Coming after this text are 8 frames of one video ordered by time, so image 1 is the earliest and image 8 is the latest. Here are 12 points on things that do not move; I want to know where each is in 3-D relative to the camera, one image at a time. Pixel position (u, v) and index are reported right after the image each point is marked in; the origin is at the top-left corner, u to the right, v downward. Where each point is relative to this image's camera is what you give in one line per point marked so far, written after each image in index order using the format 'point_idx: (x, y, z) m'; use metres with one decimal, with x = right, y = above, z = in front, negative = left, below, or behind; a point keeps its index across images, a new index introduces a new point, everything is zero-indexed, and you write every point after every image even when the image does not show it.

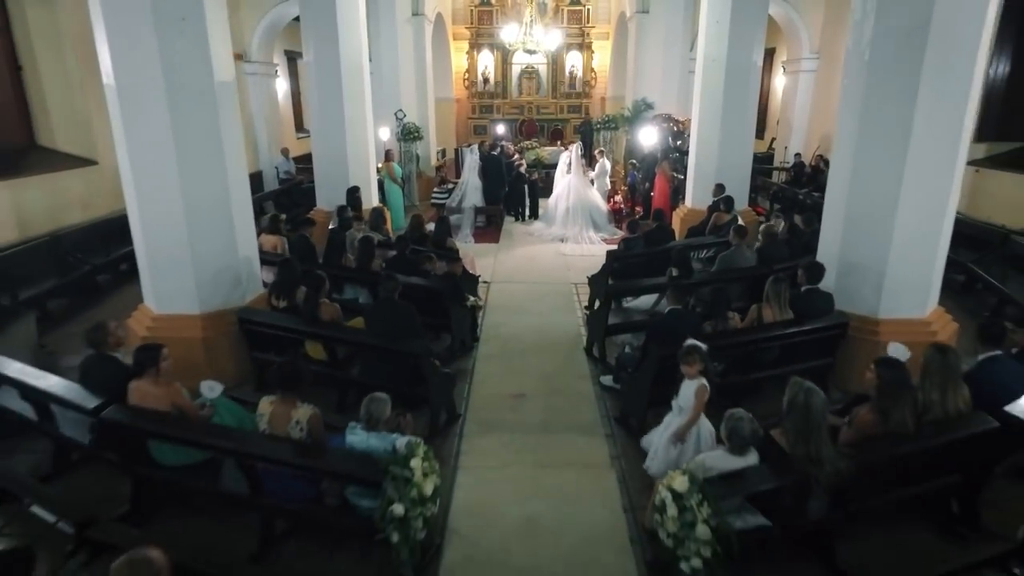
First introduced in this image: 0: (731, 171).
0: (+3.3, +1.7, +9.3) m
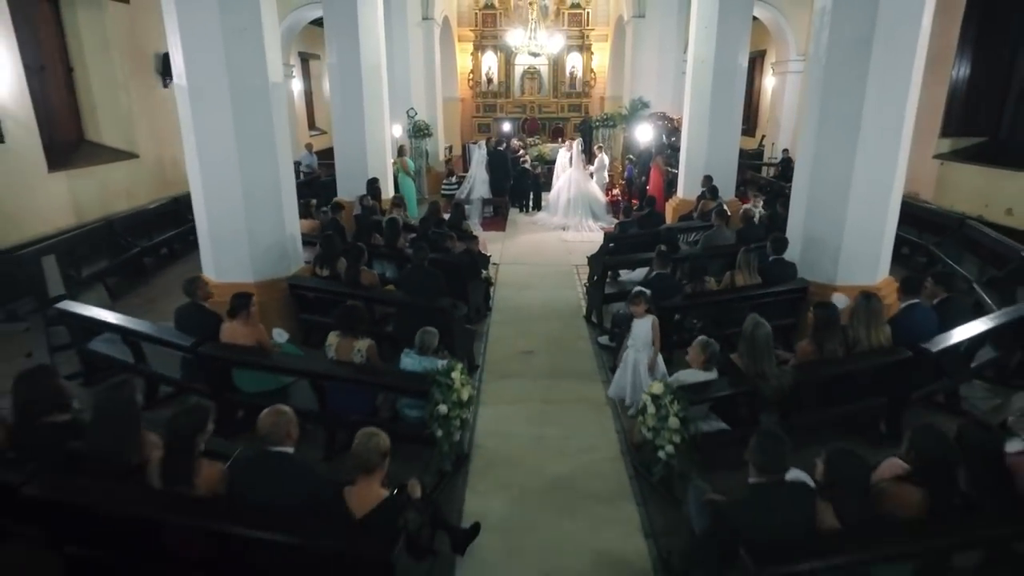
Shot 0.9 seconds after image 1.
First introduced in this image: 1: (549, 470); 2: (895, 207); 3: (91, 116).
0: (+3.4, +2.0, +10.2) m
1: (+0.3, -1.2, +4.1) m
2: (+3.6, +0.8, +5.8) m
3: (-6.5, +2.6, +9.6) m
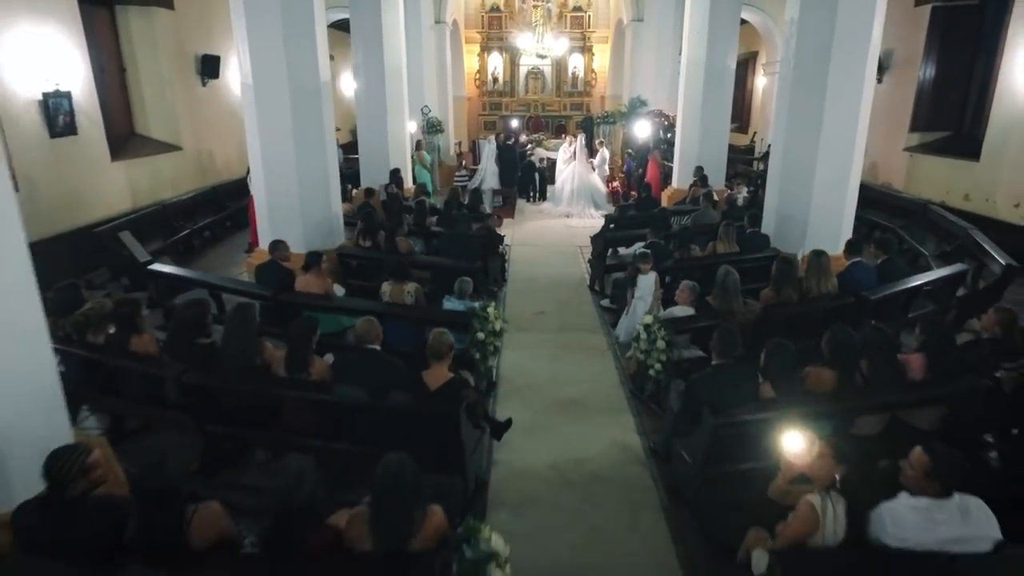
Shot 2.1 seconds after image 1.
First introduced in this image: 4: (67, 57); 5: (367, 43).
0: (+3.6, +2.3, +11.2) m
1: (+0.4, -0.9, +5.1) m
2: (+3.7, +1.1, +6.8) m
3: (-6.3, +3.0, +10.6) m
4: (-5.9, +3.1, +8.2) m
5: (-2.5, +4.2, +10.7) m
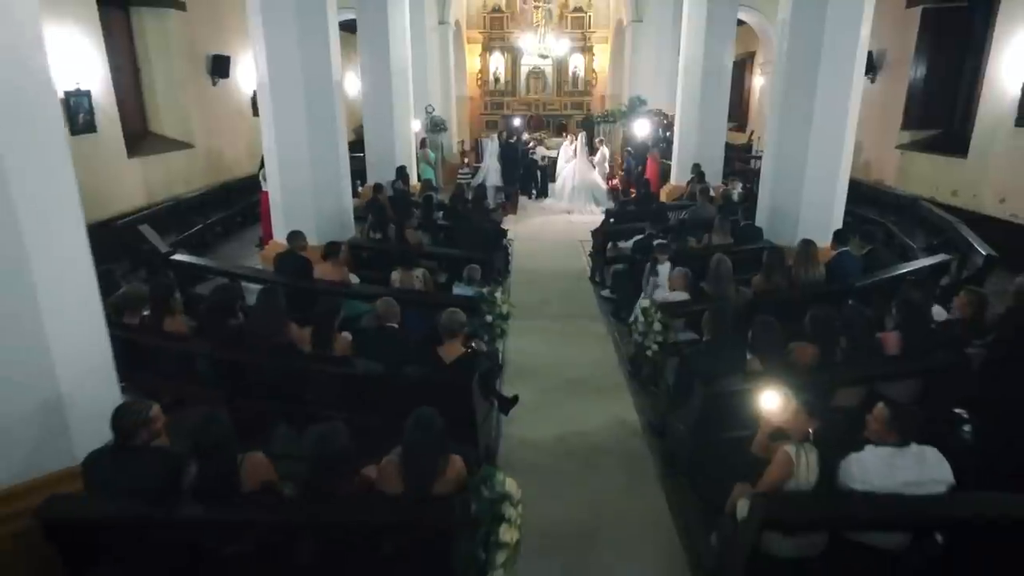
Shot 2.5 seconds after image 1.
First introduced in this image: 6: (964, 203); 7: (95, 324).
0: (+3.6, +2.5, +11.5) m
1: (+0.5, -0.8, +5.5) m
2: (+3.8, +1.2, +7.1) m
3: (-6.3, +3.1, +10.9) m
4: (-5.9, +3.2, +8.5) m
5: (-2.5, +4.3, +11.0) m
6: (+6.8, +1.3, +9.3) m
7: (-2.1, -0.2, +3.1) m
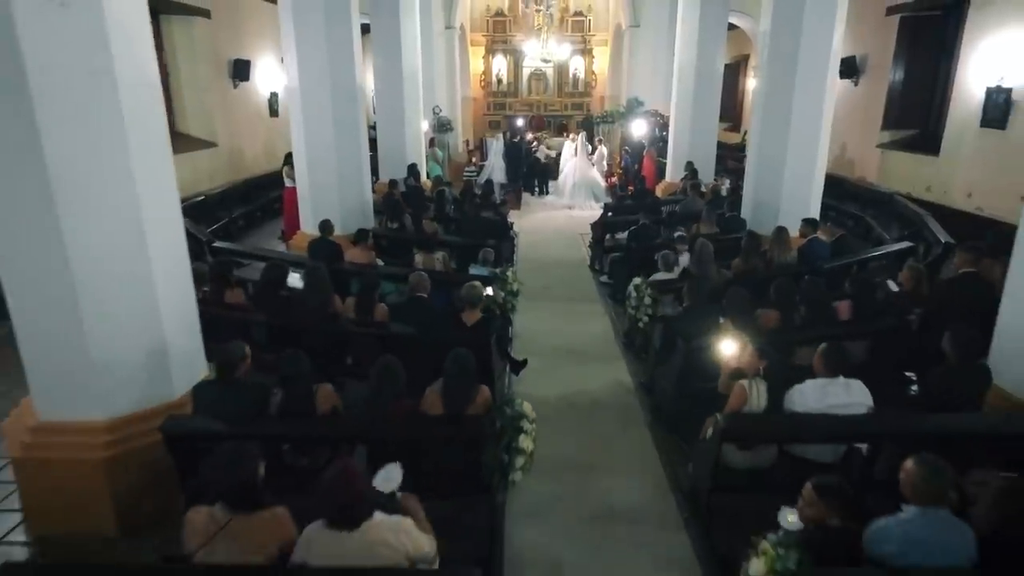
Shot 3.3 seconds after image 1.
0: (+3.7, +2.6, +12.2) m
1: (+0.6, -0.6, +6.2) m
2: (+3.9, +1.4, +7.8) m
3: (-6.2, +3.3, +11.6) m
4: (-5.8, +3.4, +9.2) m
5: (-2.4, +4.5, +11.7) m
6: (+6.9, +1.5, +10.1) m
7: (-2.0, -0.1, +3.8) m
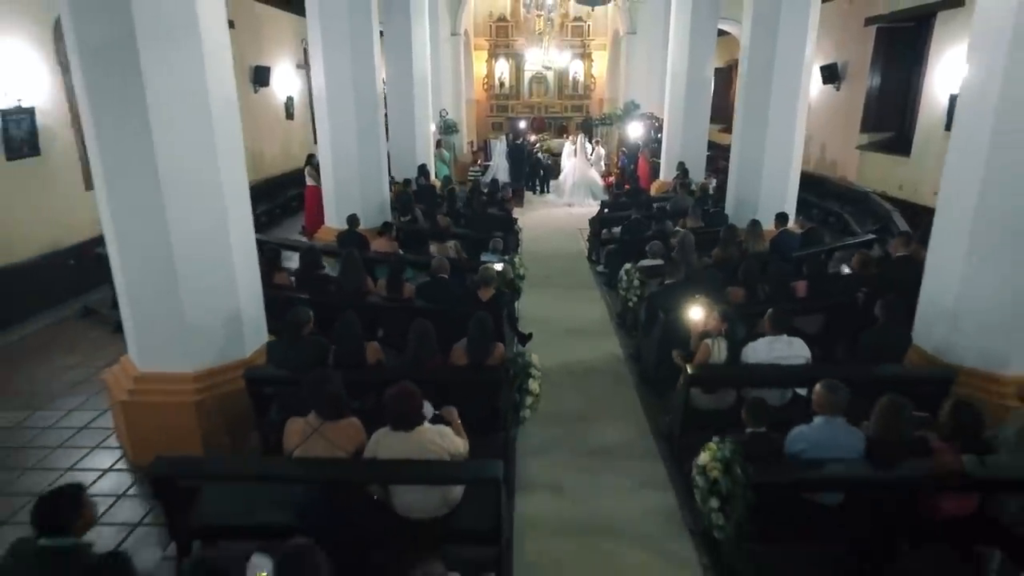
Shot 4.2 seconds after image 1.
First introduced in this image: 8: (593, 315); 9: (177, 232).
0: (+3.8, +2.8, +13.1) m
1: (+0.6, -0.4, +7.0) m
2: (+3.9, +1.6, +8.6) m
3: (-6.1, +3.5, +12.4) m
4: (-5.7, +3.5, +10.1) m
5: (-2.3, +4.7, +12.6) m
6: (+7.0, +1.6, +10.9) m
7: (-1.9, +0.1, +4.6) m
8: (+1.0, -0.3, +7.3) m
9: (-2.2, +0.4, +4.1) m
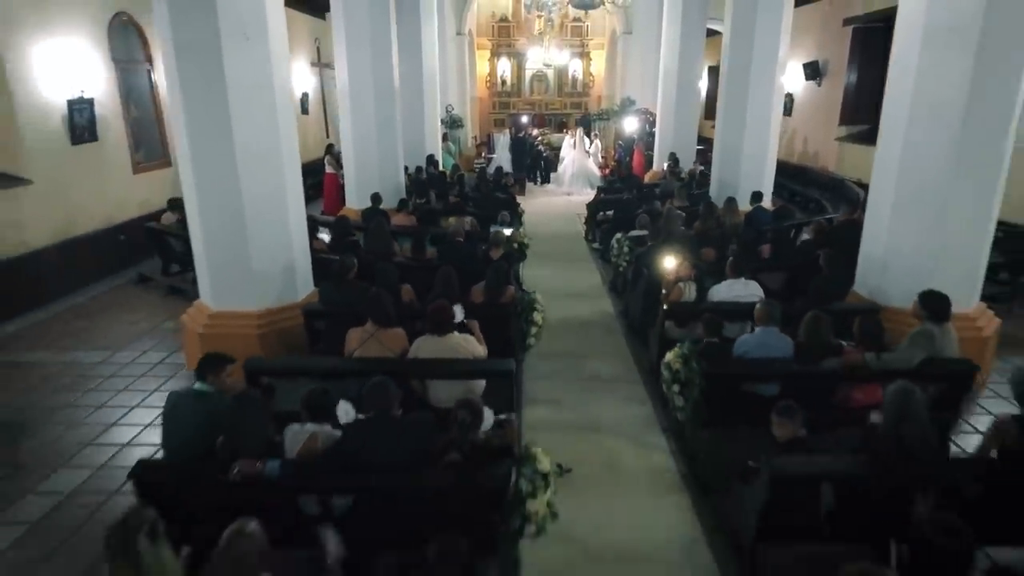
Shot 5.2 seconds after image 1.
0: (+3.8, +3.2, +14.0) m
1: (+0.7, 0.0, +8.0) m
2: (+4.0, +1.9, +9.6) m
3: (-6.1, +3.8, +13.4) m
4: (-5.6, +3.9, +11.0) m
5: (-2.3, +5.1, +13.5) m
6: (+7.1, +2.0, +11.9) m
7: (-1.9, +0.5, +5.6) m
8: (+1.0, +0.1, +8.3) m
9: (-2.2, +0.8, +5.1) m
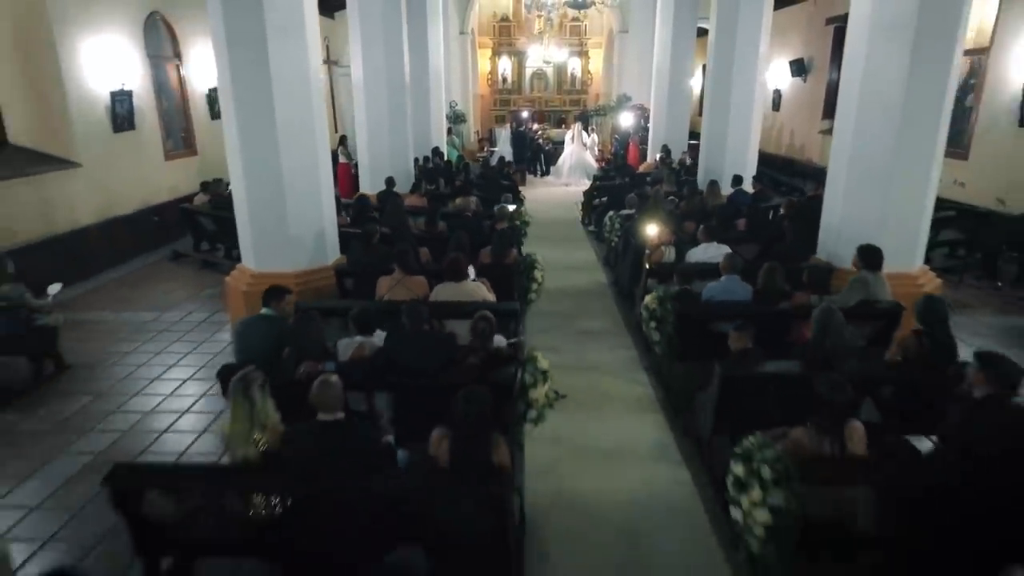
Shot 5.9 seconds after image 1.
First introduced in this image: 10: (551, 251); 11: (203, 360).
0: (+3.9, +3.6, +14.8) m
1: (+0.7, +0.3, +8.8) m
2: (+4.0, +2.3, +10.4) m
3: (-6.0, +4.2, +14.2) m
4: (-5.6, +4.3, +11.8) m
5: (-2.2, +5.4, +14.3) m
6: (+7.1, +2.4, +12.6) m
7: (-1.8, +0.9, +6.4) m
8: (+1.0, +0.4, +9.1) m
9: (-2.1, +1.1, +5.8) m
10: (+0.6, +0.6, +9.5) m
11: (-2.9, -0.7, +5.8) m
